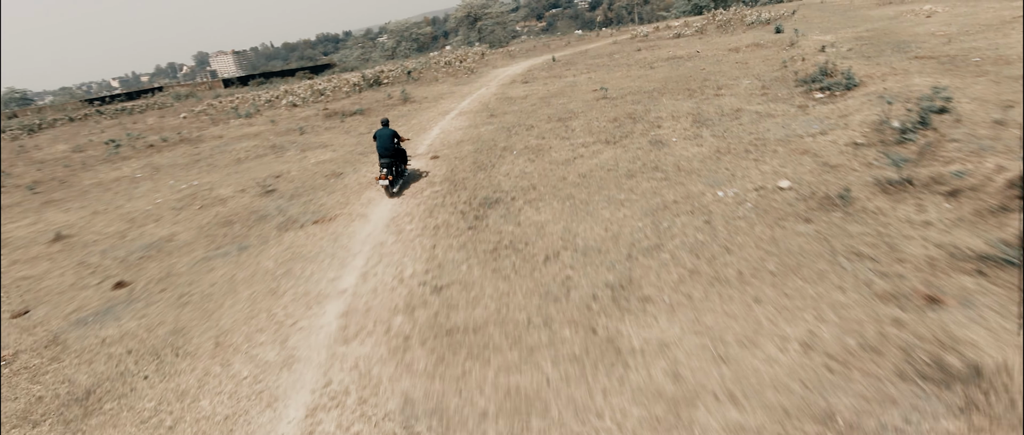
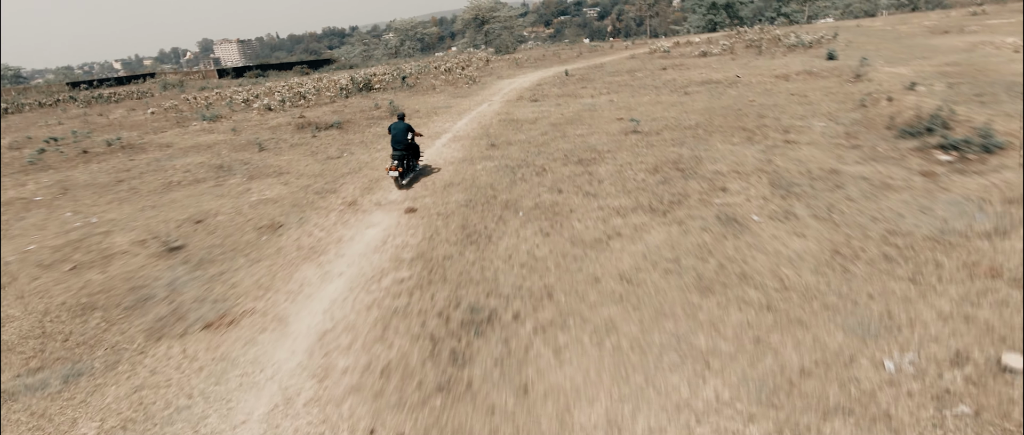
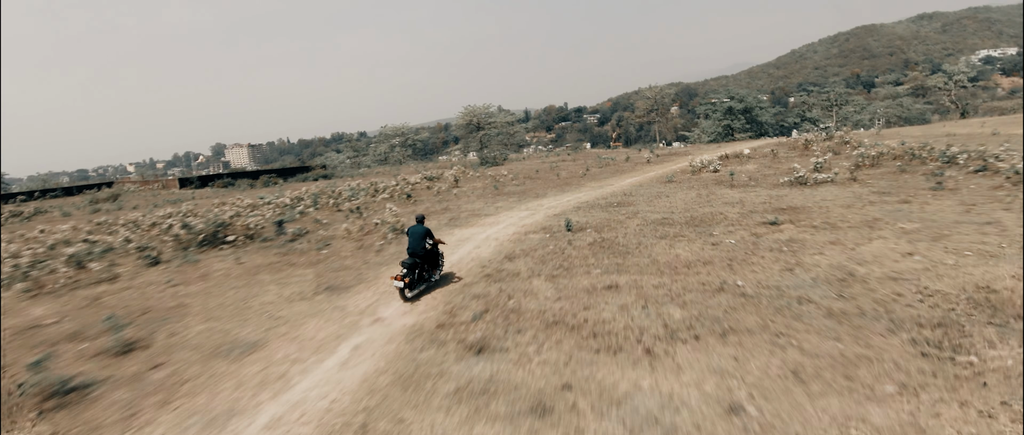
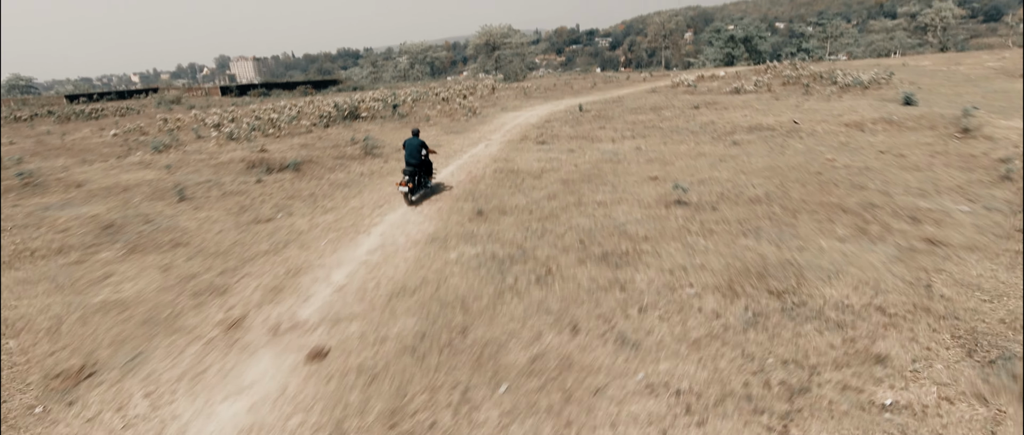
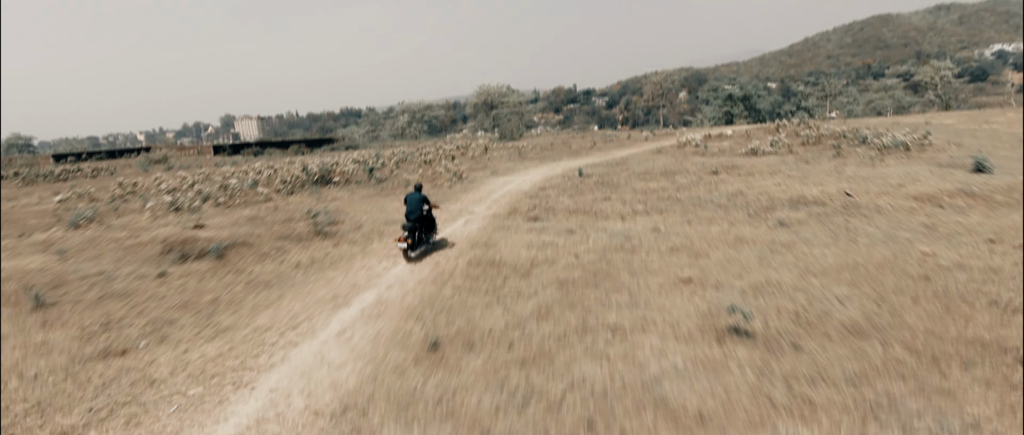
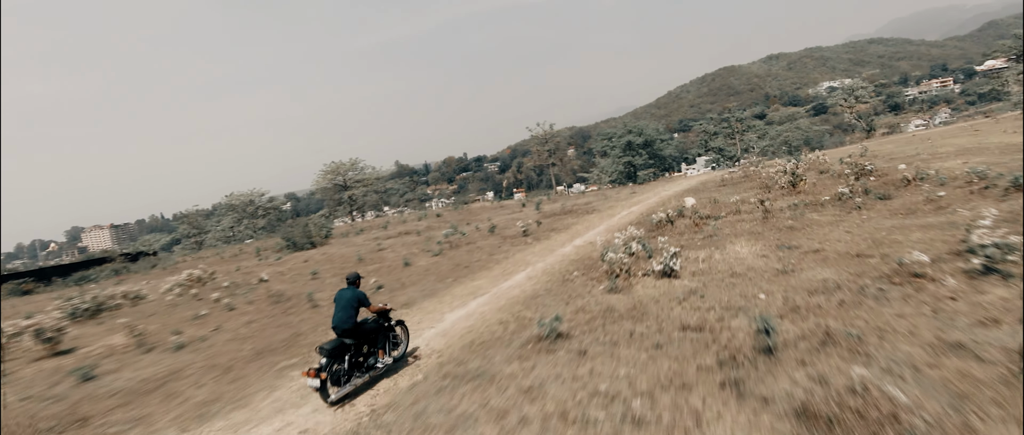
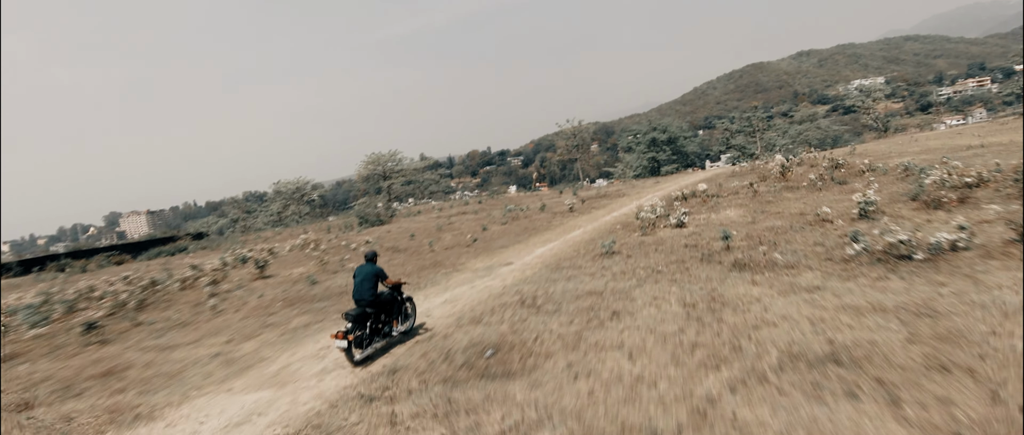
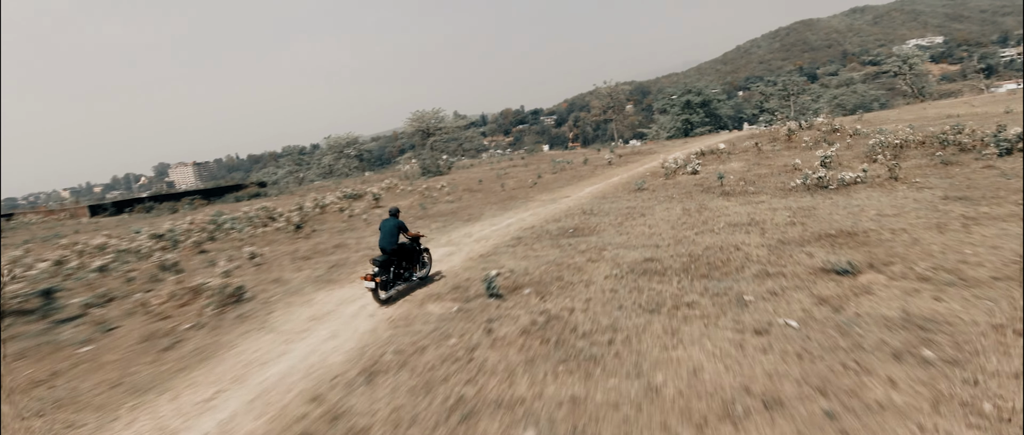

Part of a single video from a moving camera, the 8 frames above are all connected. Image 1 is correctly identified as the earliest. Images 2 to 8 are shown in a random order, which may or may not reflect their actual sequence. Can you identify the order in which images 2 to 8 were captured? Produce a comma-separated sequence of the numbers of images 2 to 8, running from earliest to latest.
2, 4, 5, 3, 8, 7, 6
